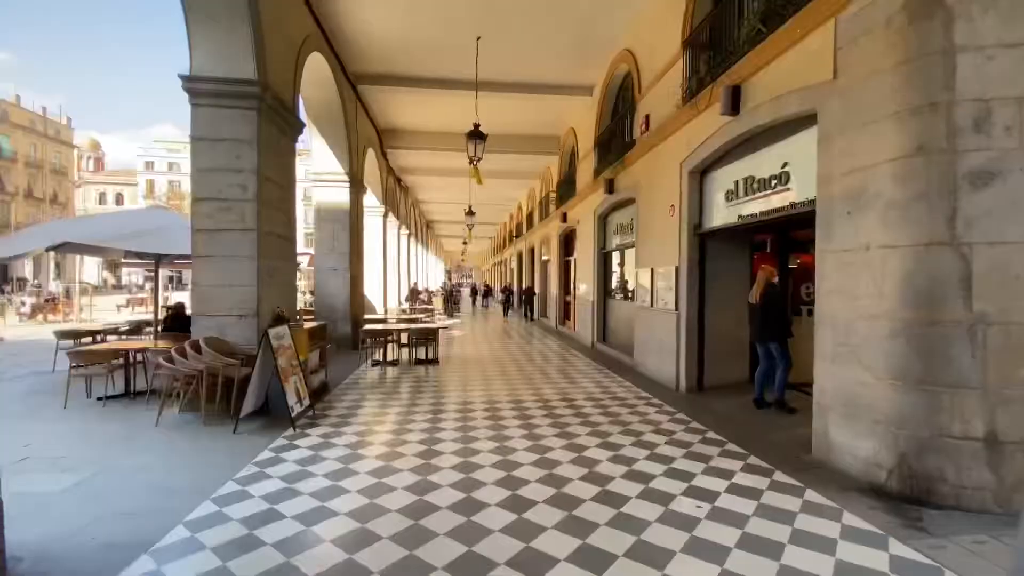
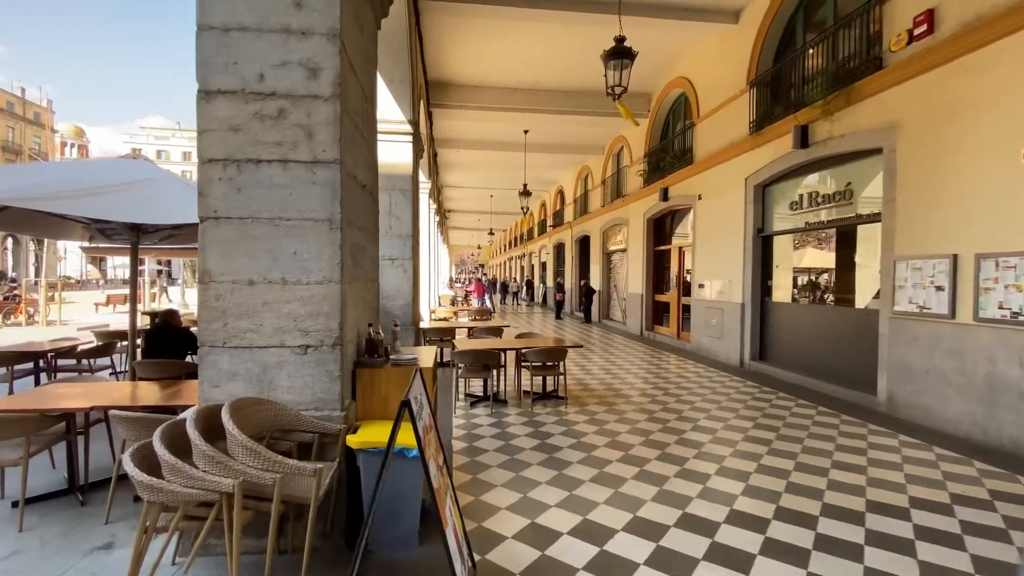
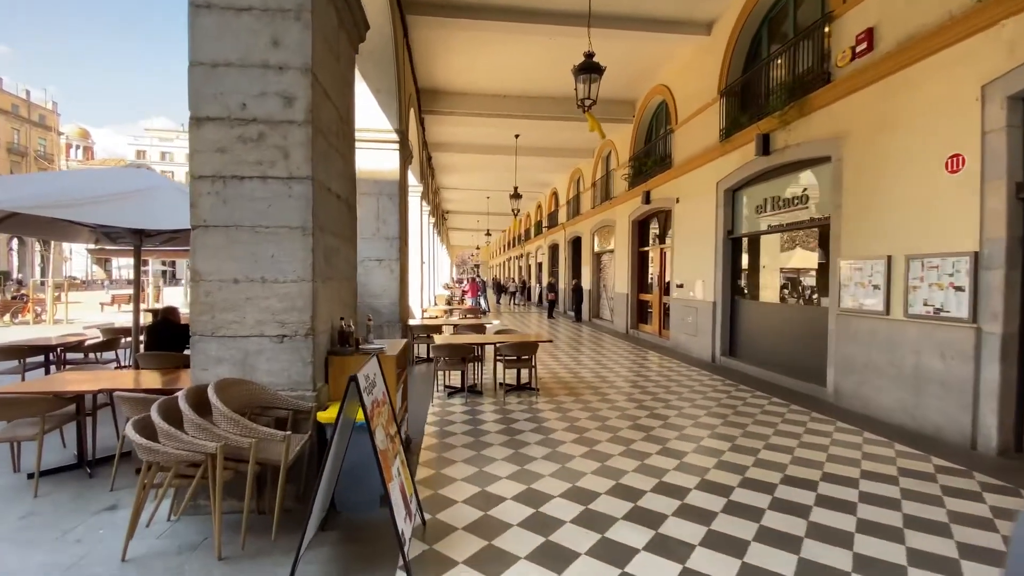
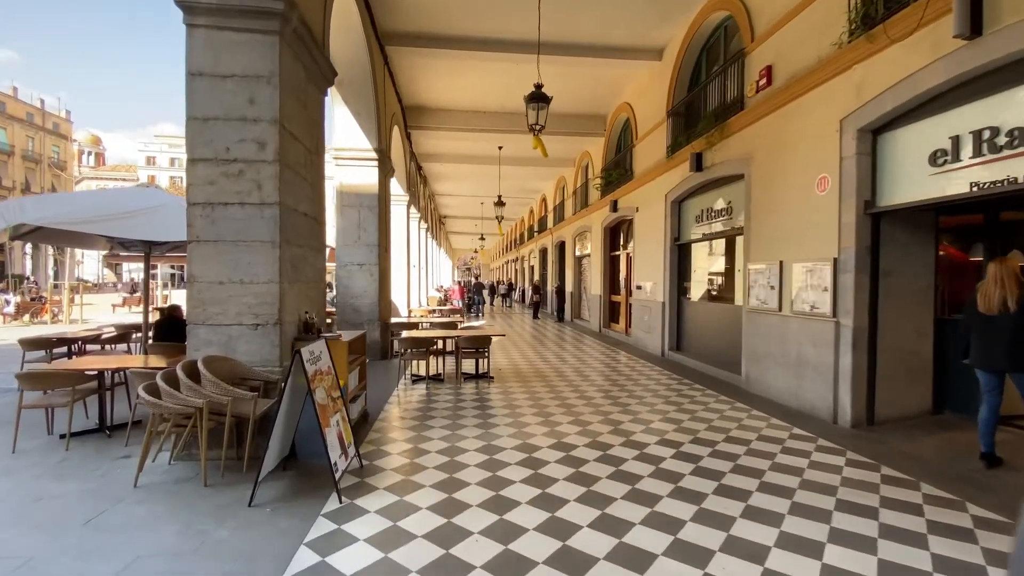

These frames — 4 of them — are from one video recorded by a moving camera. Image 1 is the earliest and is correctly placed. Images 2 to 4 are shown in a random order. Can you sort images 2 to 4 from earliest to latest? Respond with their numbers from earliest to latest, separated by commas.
4, 3, 2
